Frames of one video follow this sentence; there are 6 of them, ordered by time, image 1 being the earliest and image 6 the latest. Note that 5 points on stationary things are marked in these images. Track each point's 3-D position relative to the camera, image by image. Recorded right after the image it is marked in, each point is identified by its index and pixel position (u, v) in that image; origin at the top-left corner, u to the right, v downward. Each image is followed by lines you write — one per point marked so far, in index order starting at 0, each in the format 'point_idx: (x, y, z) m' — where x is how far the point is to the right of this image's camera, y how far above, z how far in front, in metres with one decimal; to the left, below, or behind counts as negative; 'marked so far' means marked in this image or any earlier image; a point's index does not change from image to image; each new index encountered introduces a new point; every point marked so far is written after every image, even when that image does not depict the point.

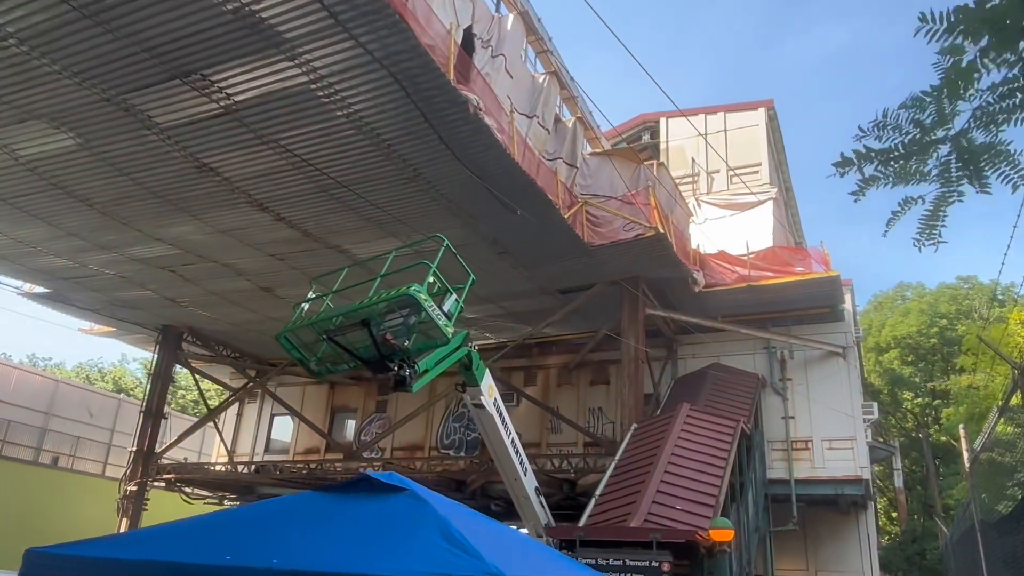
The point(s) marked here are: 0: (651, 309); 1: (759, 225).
0: (+2.7, -0.4, +14.7) m
1: (+5.4, +1.5, +17.2) m
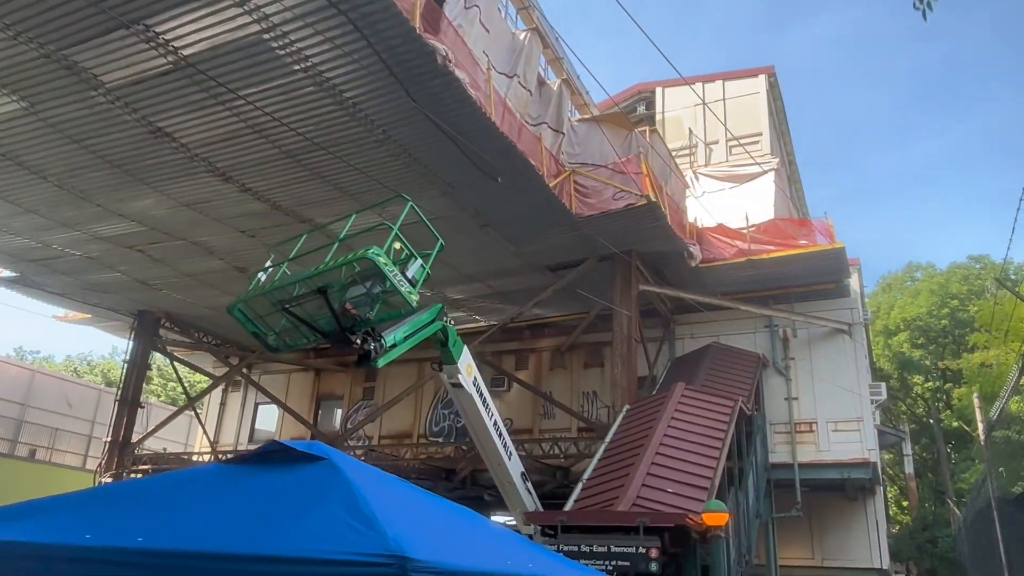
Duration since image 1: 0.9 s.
0: (+2.4, +0.1, +13.9) m
1: (+5.2, +2.0, +16.4) m
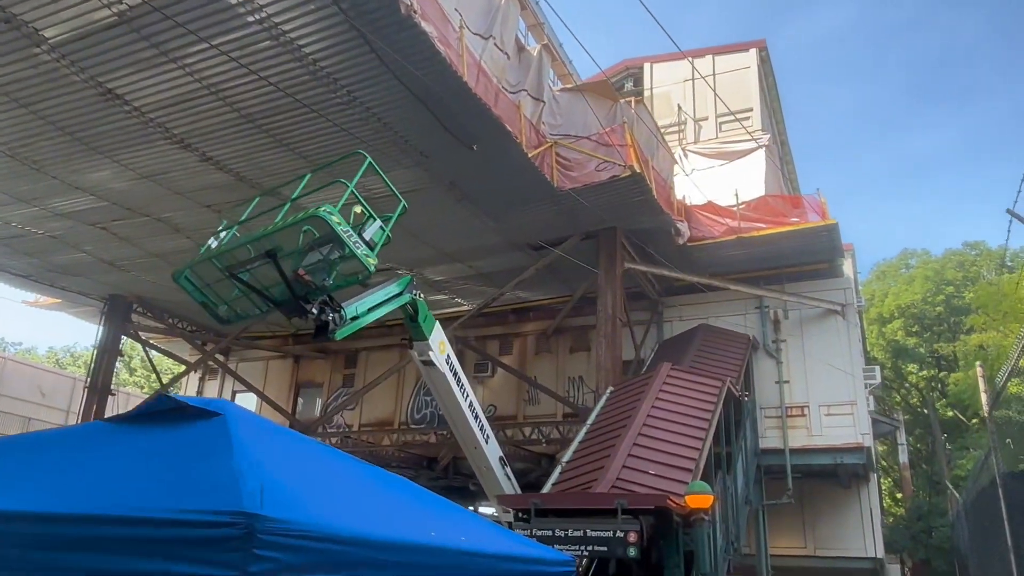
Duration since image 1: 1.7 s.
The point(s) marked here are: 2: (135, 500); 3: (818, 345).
0: (+2.1, +0.4, +13.4) m
1: (+4.8, +2.4, +15.8) m
2: (-1.4, -0.8, +2.9) m
3: (+5.7, -1.1, +14.4) m
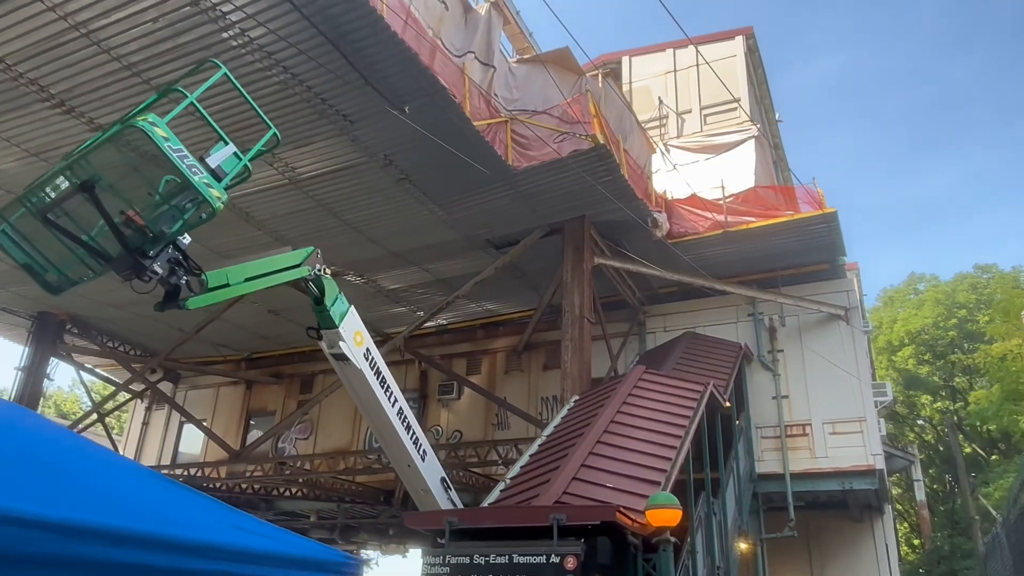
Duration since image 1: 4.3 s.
0: (+1.4, +0.5, +11.7) m
1: (+4.1, +2.3, +14.3) m
2: (-2.2, -0.2, +1.2) m
3: (+5.0, -1.1, +12.7) m
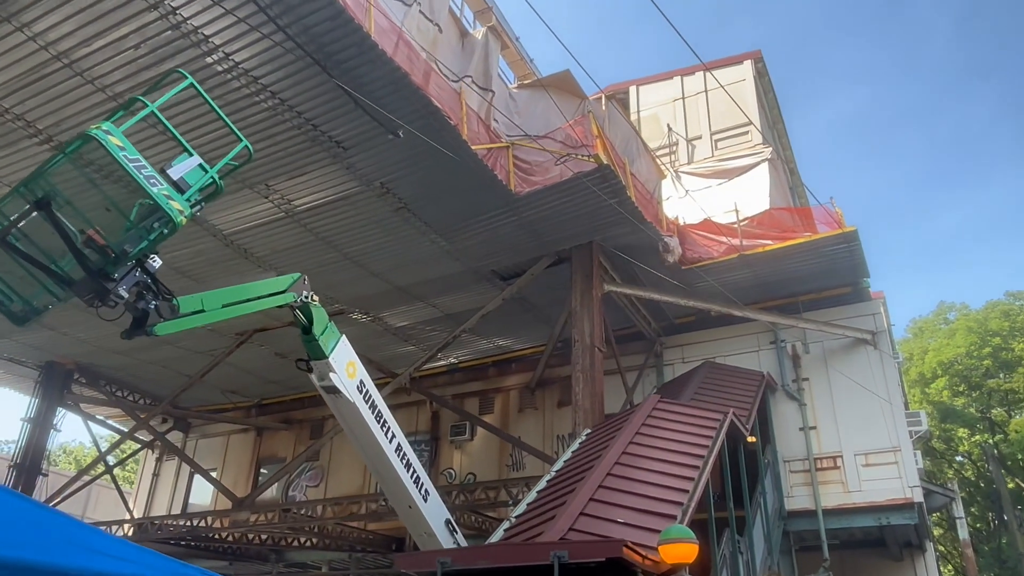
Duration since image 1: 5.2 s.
0: (+1.5, 0.0, +11.3) m
1: (+4.3, +1.8, +13.8) m
2: (-2.3, 0.0, +0.8) m
3: (+5.2, -1.4, +12.0) m
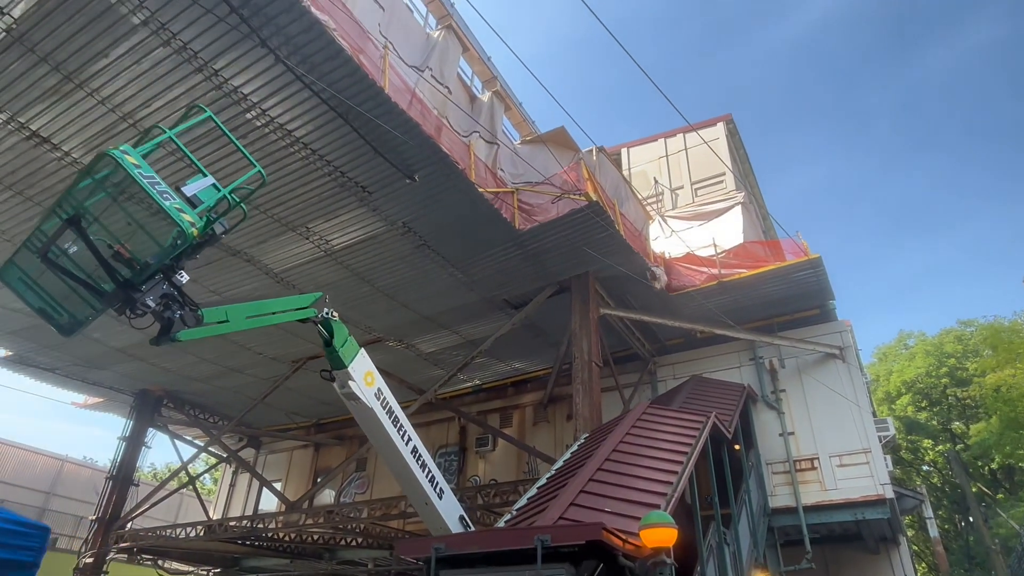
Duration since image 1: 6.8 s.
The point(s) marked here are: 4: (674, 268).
0: (+1.6, -0.4, +12.7) m
1: (+4.3, +1.2, +15.4) m
2: (-2.1, +0.2, +2.3) m
3: (+5.3, -1.8, +13.4) m
4: (+2.9, +0.4, +13.9) m
